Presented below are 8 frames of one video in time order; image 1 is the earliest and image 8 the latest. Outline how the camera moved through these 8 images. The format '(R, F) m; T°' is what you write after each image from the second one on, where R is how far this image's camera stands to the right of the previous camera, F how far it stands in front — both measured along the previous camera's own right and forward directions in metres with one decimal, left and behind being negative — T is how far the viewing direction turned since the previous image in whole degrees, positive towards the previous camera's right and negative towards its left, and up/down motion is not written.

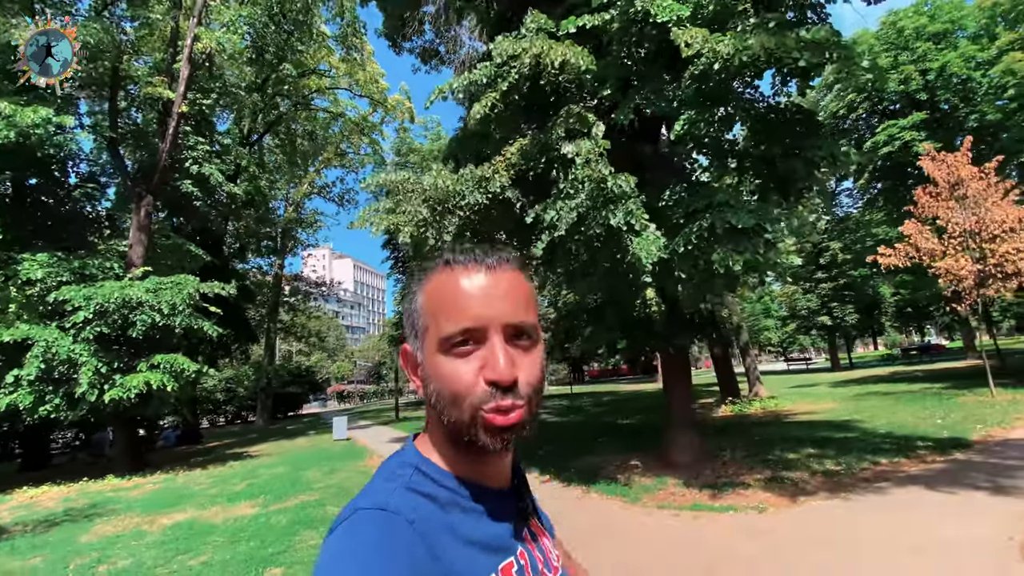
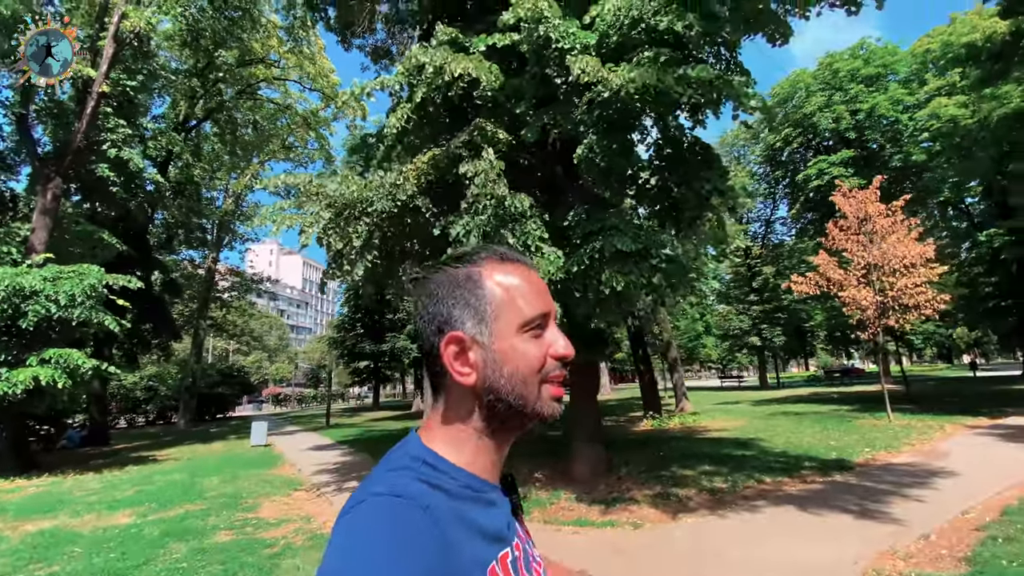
(+0.9, 0.0) m; +5°
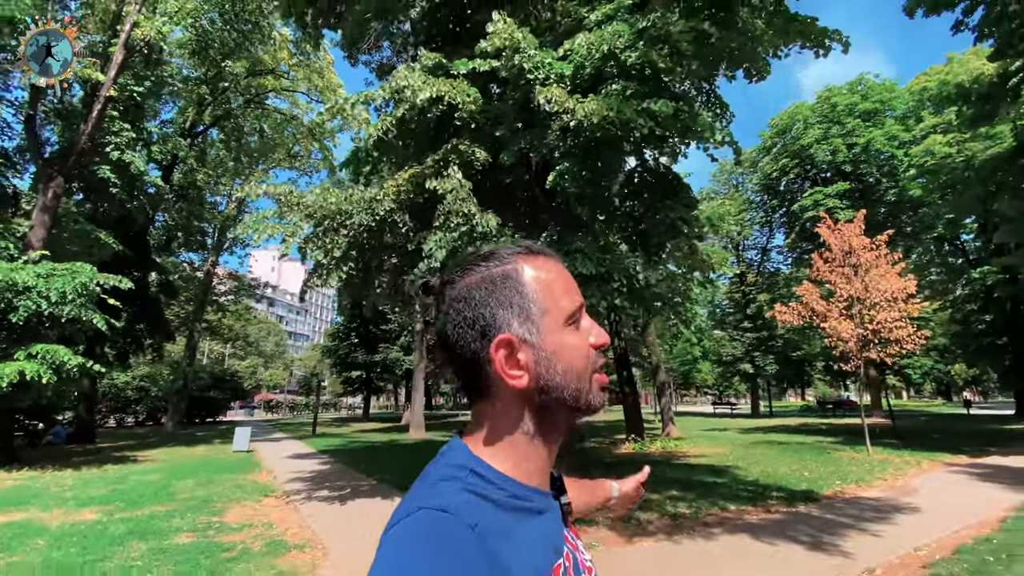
(+0.5, -0.2) m; 0°
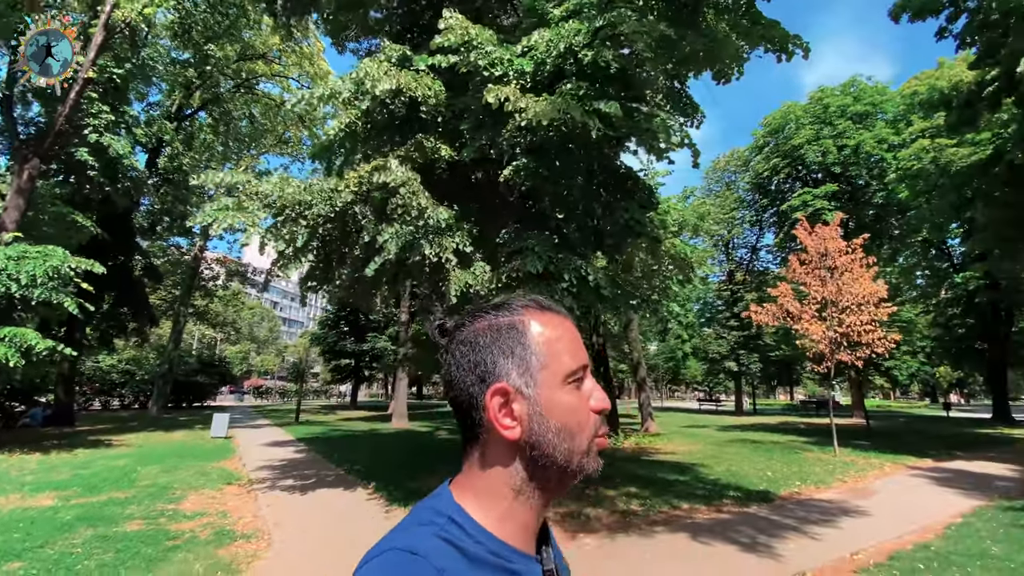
(+0.7, 0.0) m; 0°
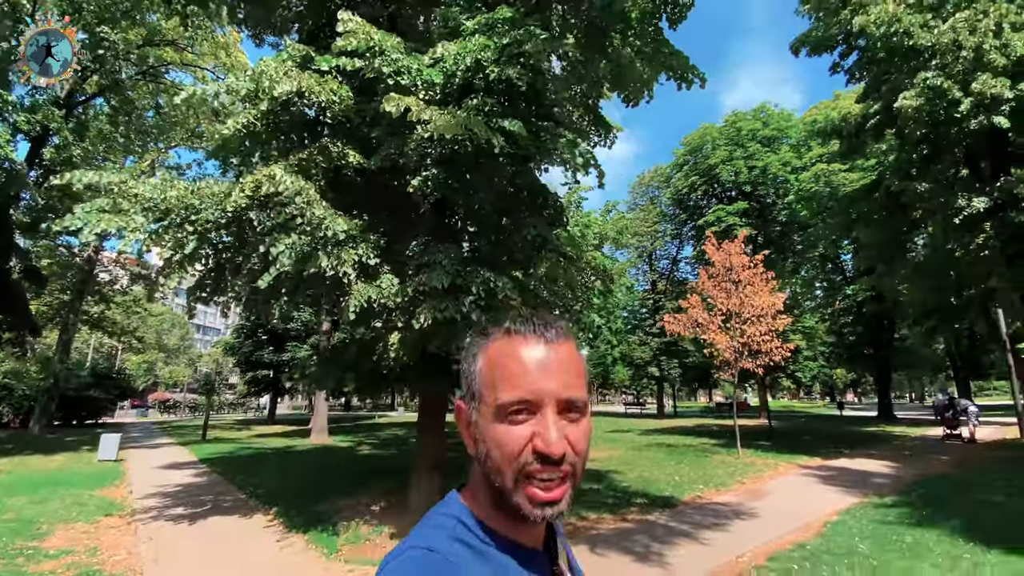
(+0.5, 0.0) m; +7°
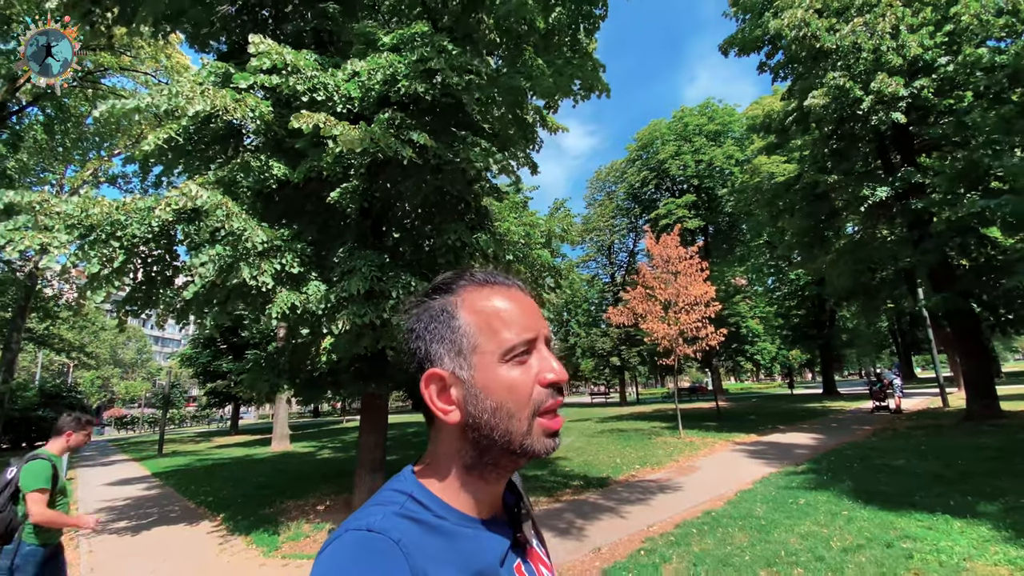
(+0.8, -0.5) m; +3°
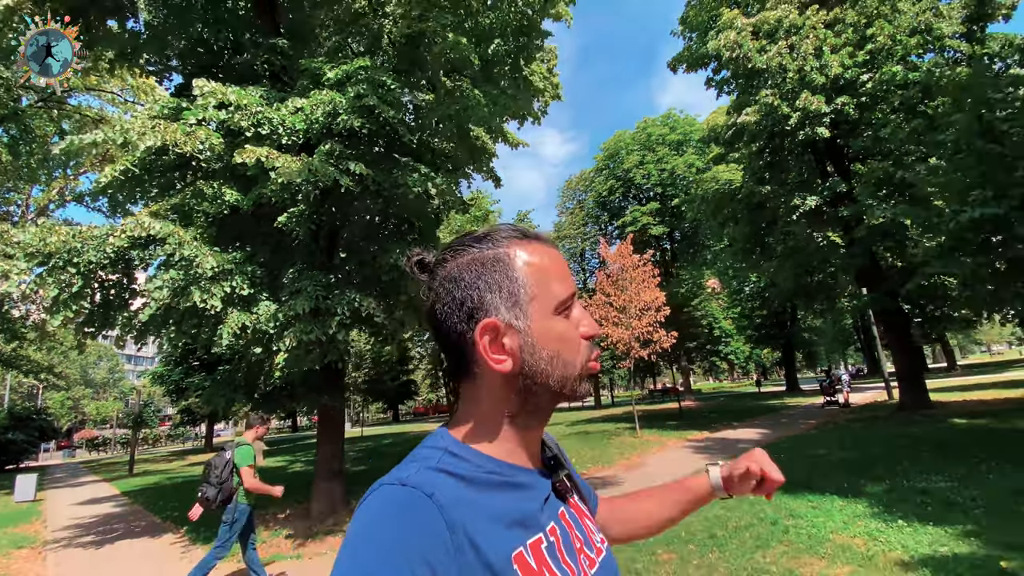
(+0.8, -0.7) m; +2°
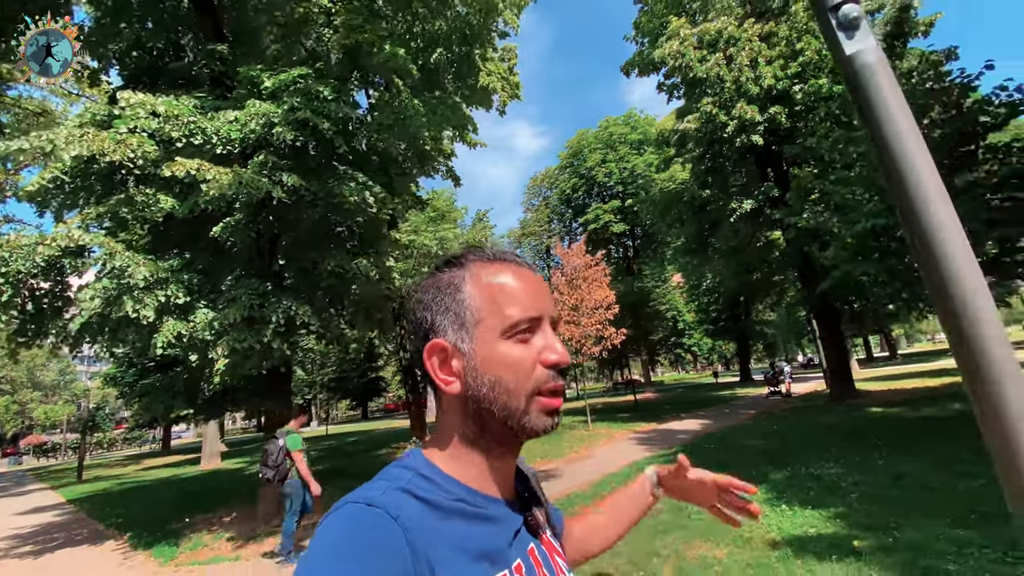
(+0.7, -0.4) m; +3°
